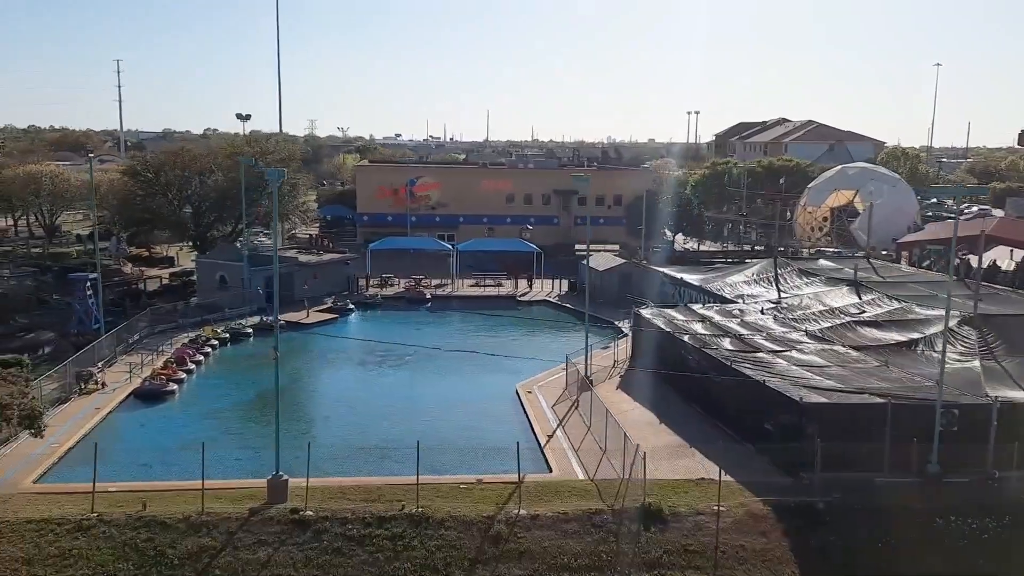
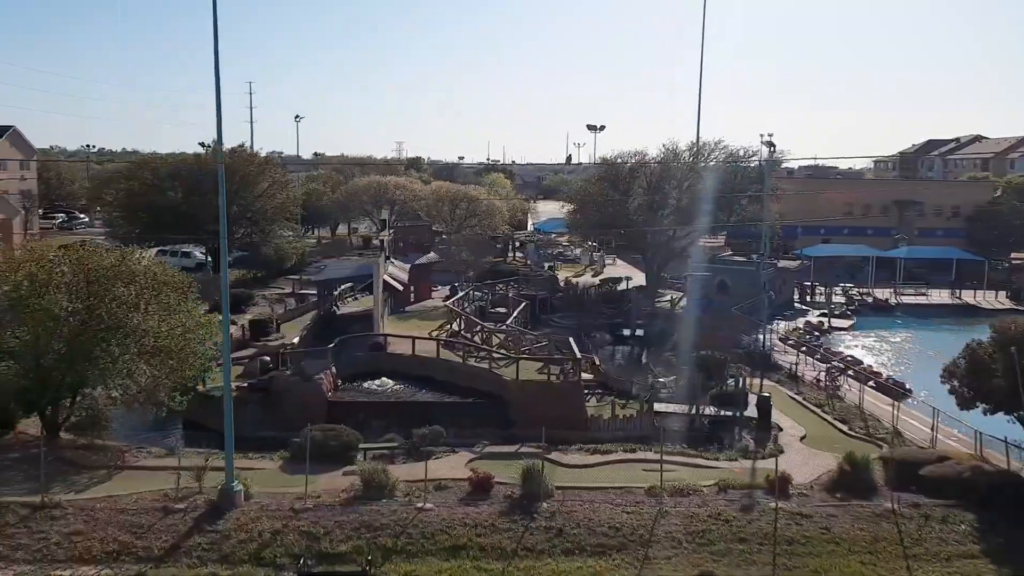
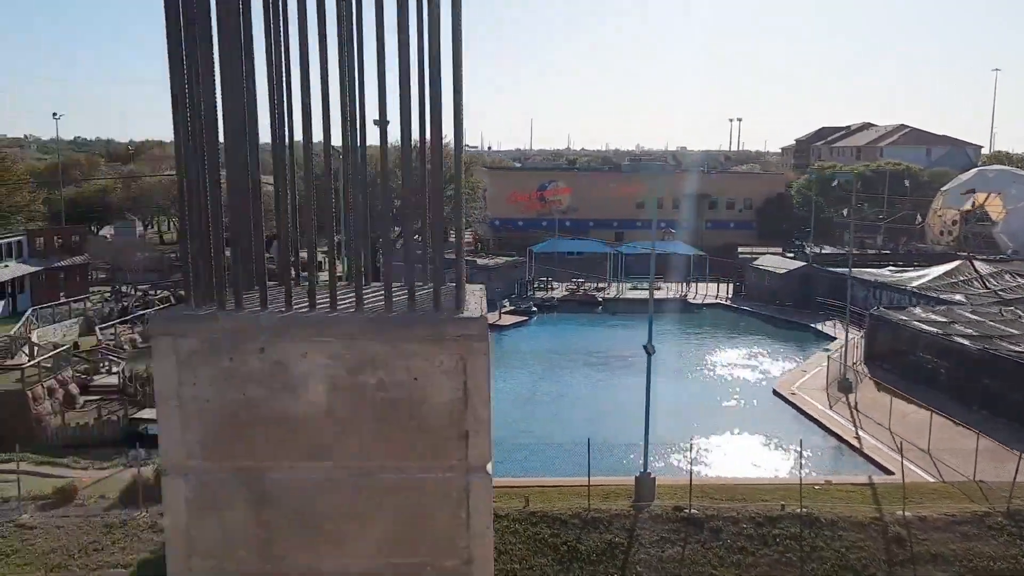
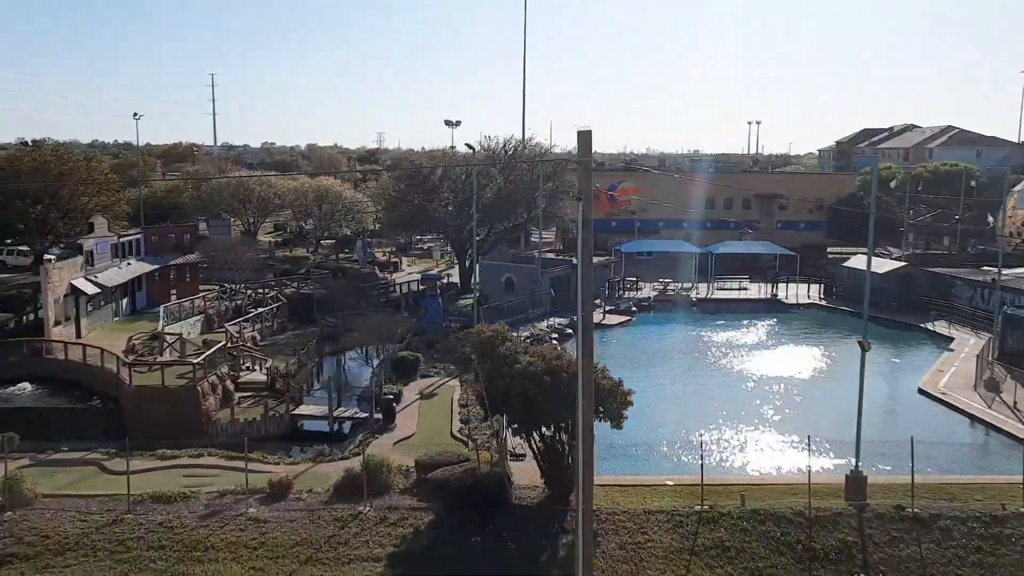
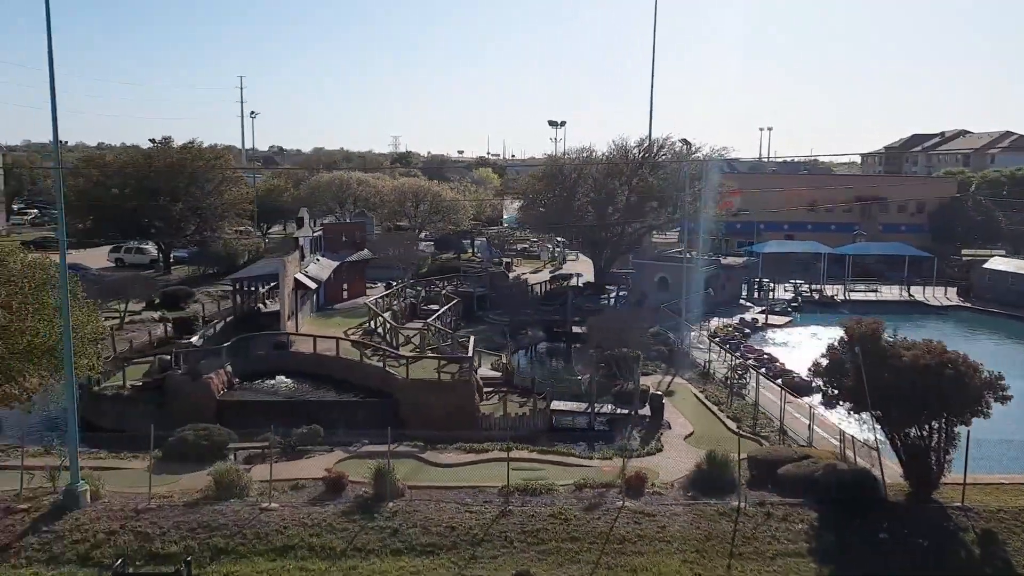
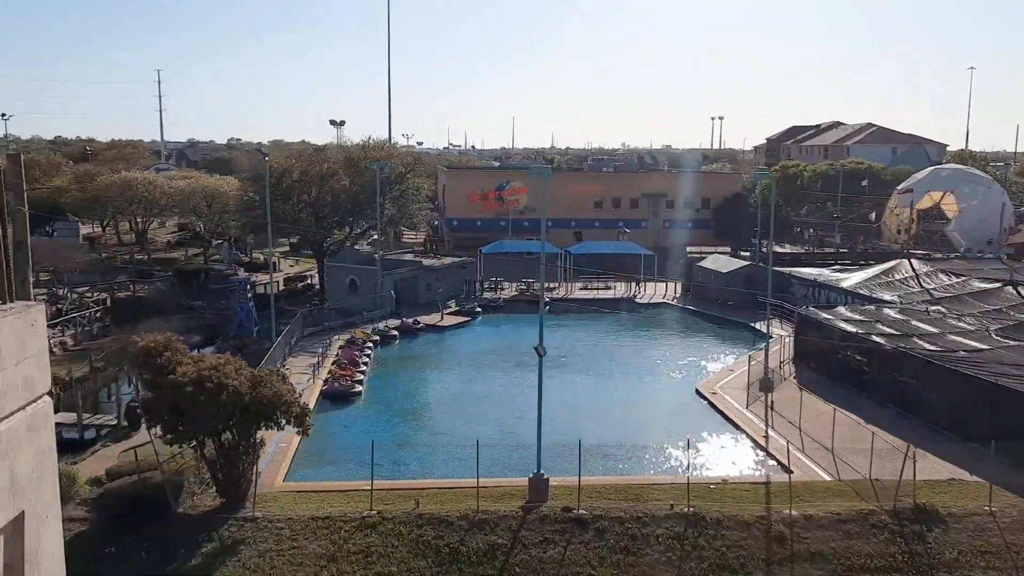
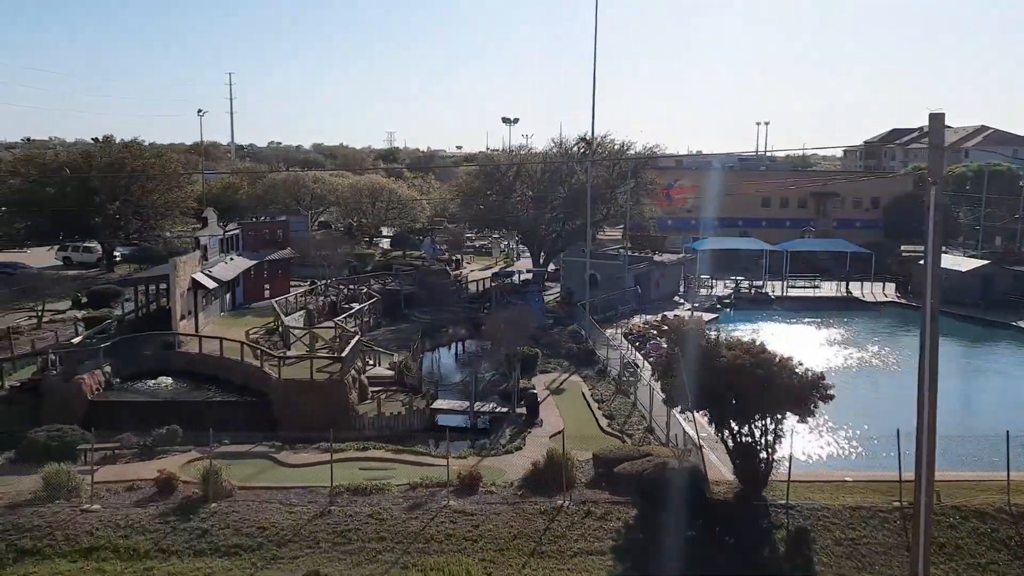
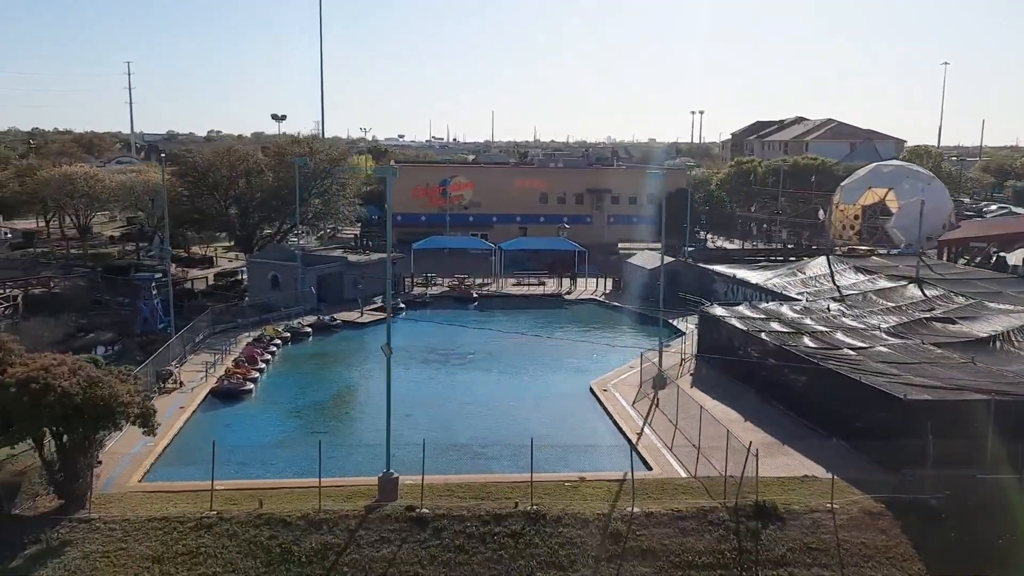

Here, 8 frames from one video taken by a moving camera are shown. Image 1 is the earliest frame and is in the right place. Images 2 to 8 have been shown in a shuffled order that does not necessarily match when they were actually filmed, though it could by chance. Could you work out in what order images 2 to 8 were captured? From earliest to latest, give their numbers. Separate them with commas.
8, 6, 3, 4, 7, 5, 2
